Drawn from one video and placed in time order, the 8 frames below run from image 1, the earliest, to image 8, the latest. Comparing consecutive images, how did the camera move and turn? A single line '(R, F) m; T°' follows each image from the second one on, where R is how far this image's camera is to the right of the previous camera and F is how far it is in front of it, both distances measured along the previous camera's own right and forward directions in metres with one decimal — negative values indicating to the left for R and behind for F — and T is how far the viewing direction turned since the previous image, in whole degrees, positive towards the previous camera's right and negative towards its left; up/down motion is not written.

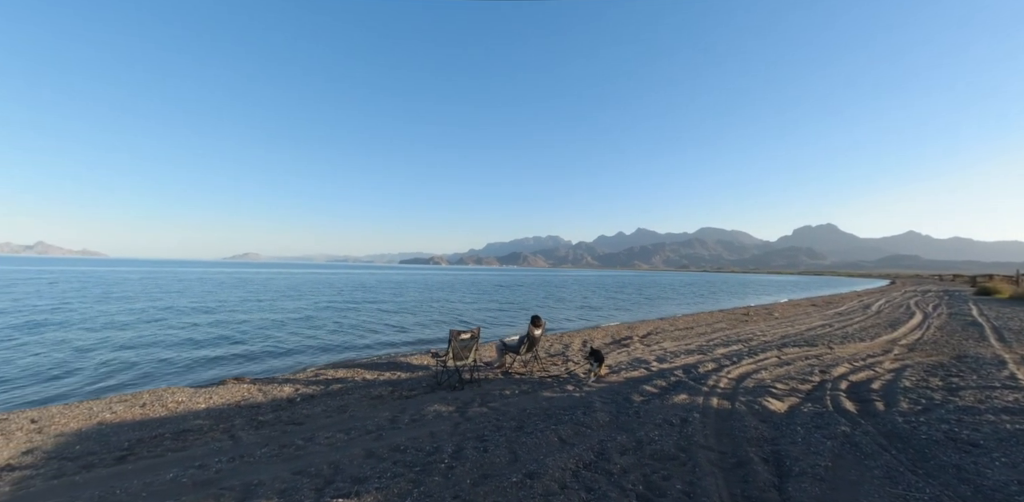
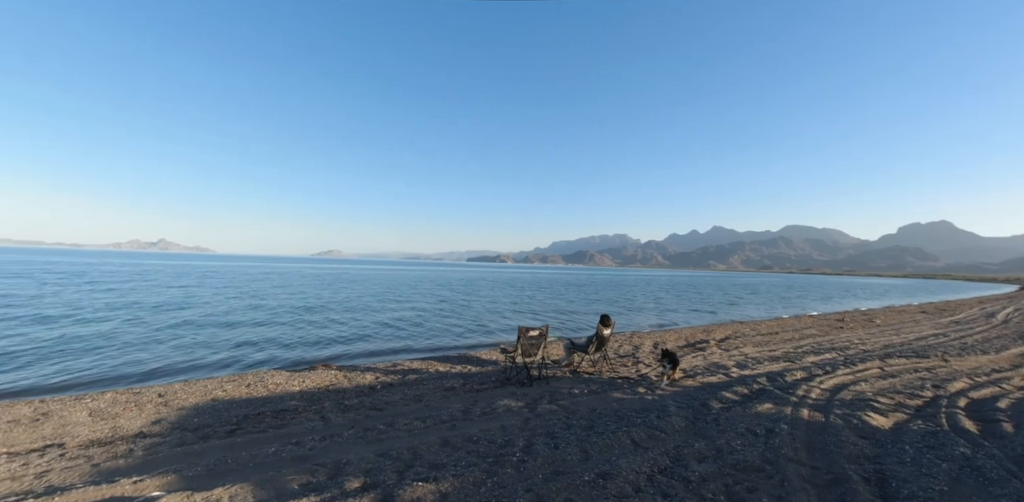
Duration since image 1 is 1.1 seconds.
(-0.5, -0.1) m; -7°
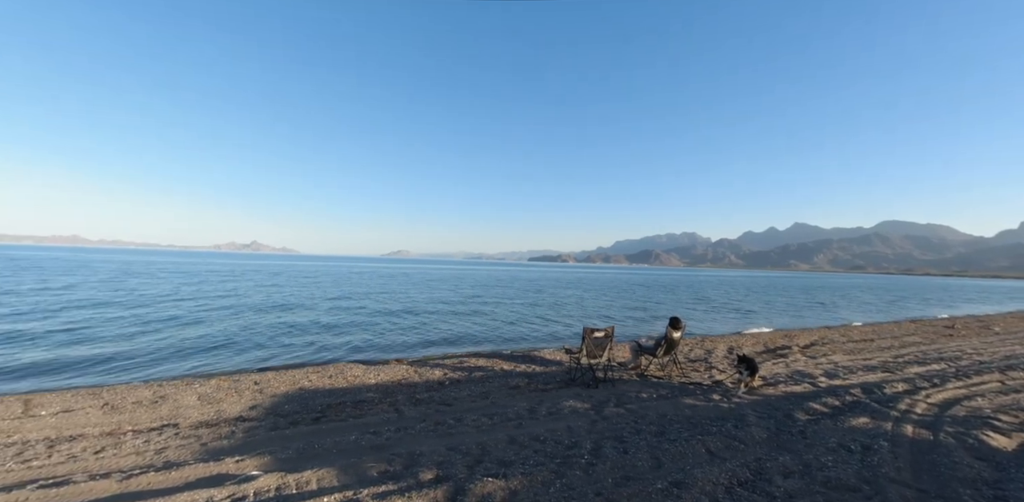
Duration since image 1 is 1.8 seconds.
(-0.5, 0.0) m; -7°
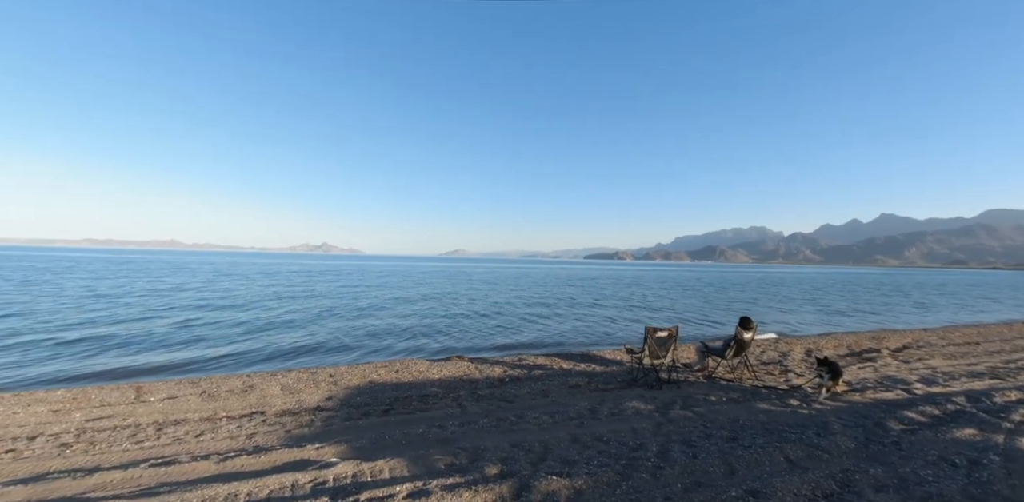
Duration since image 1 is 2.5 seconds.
(-0.4, 0.0) m; -6°
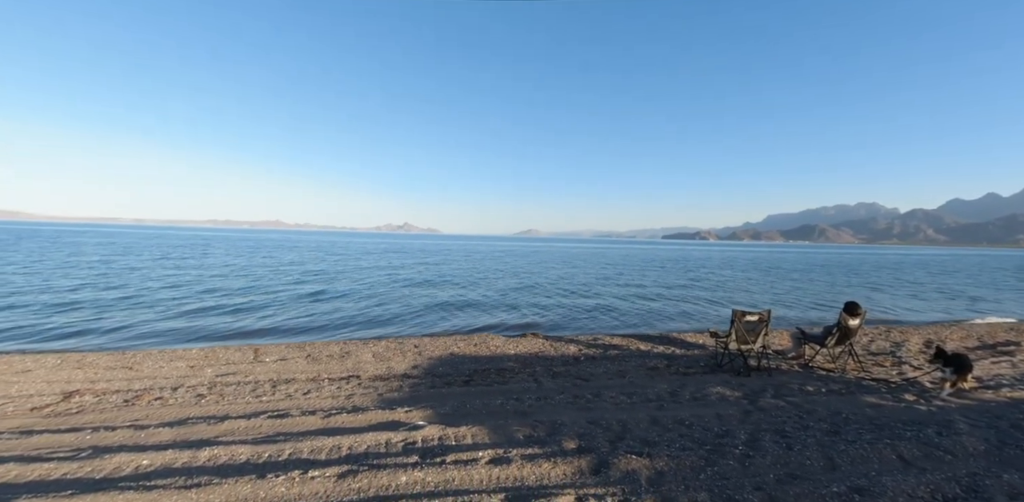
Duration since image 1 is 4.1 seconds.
(-0.5, -0.1) m; -8°
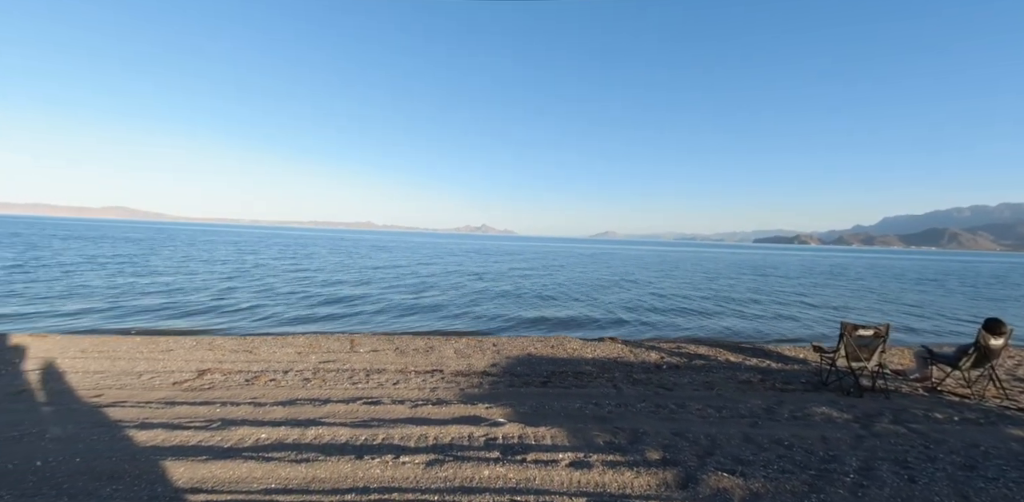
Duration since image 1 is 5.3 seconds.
(-0.6, -0.1) m; -8°
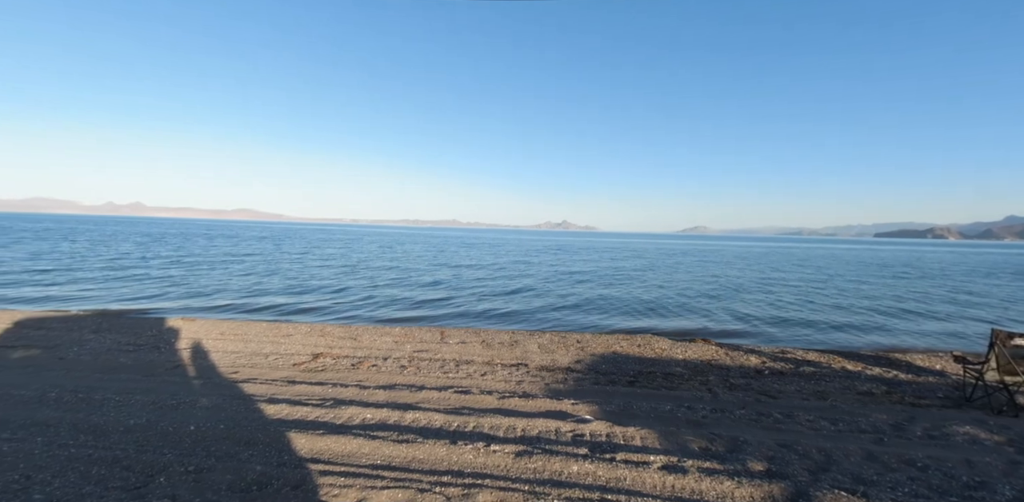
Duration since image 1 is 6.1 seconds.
(-0.6, -0.1) m; -9°
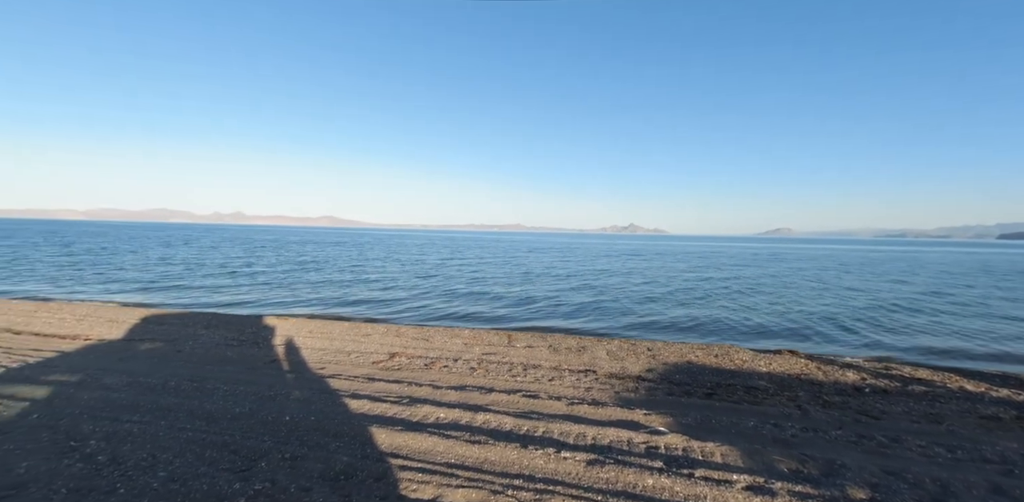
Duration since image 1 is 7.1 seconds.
(-0.5, -0.1) m; -7°
